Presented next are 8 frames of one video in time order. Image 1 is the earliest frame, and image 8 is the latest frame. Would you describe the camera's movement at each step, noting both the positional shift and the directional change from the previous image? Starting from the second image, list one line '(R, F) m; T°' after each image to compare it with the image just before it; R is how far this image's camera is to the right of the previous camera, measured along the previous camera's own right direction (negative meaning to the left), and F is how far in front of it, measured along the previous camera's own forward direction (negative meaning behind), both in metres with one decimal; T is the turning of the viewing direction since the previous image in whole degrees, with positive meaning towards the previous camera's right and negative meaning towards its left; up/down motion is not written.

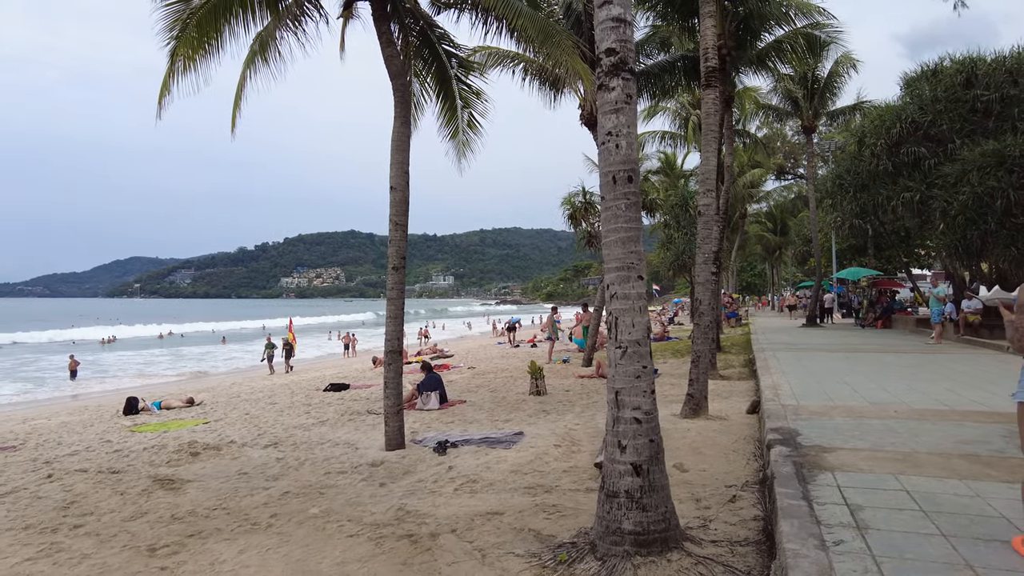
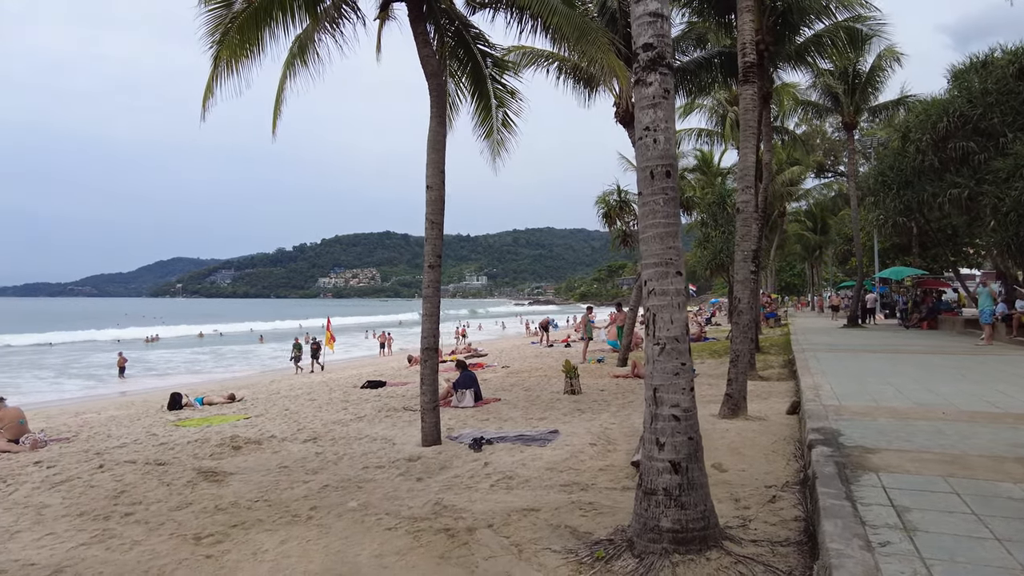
(0.0, 0.0) m; -3°
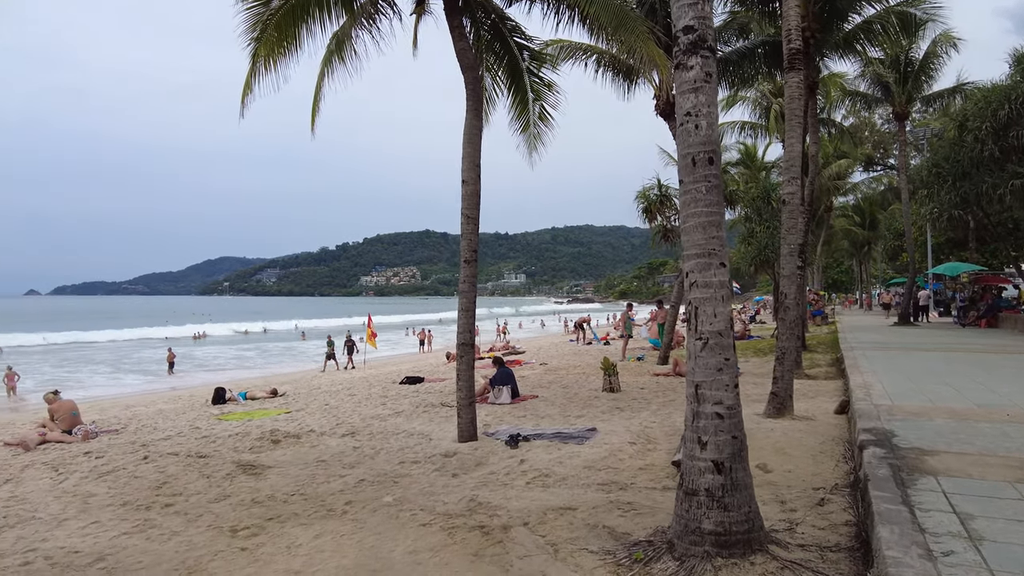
(0.0, +0.1) m; -3°
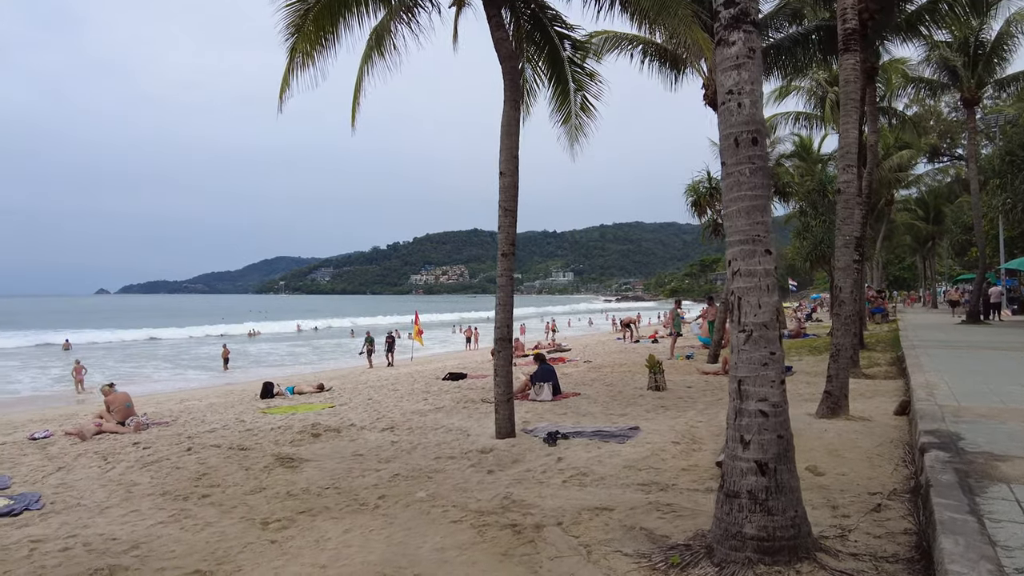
(+0.1, +0.2) m; -4°
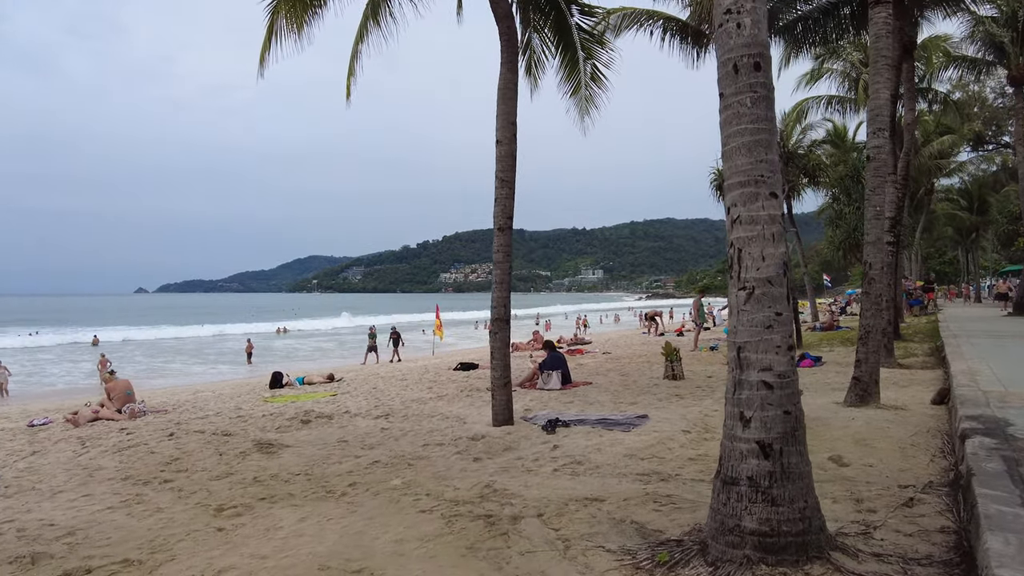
(+0.3, +0.5) m; -3°
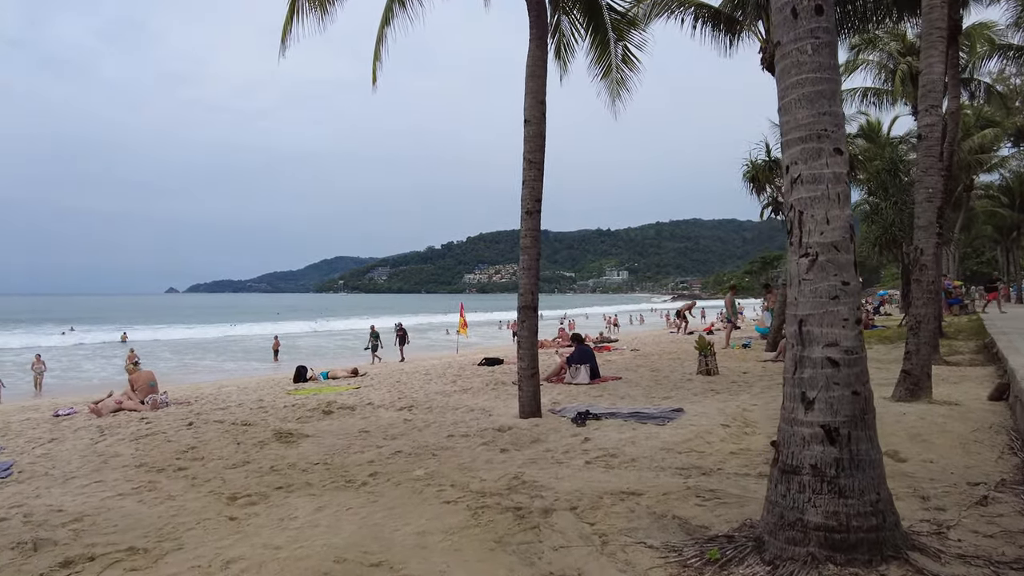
(0.0, +0.3) m; -2°
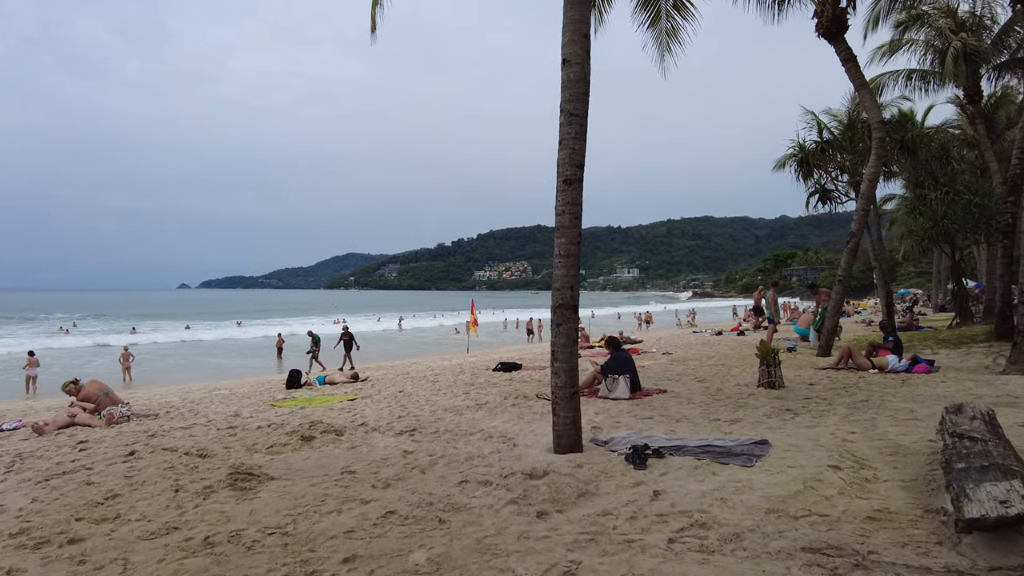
(-0.2, +1.5) m; -1°
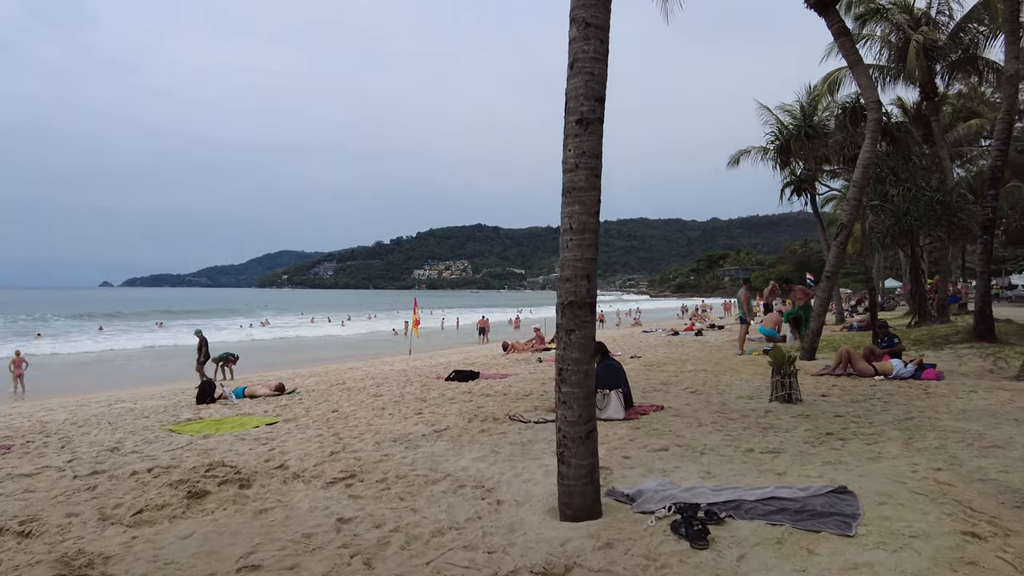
(-0.3, +1.6) m; +5°
